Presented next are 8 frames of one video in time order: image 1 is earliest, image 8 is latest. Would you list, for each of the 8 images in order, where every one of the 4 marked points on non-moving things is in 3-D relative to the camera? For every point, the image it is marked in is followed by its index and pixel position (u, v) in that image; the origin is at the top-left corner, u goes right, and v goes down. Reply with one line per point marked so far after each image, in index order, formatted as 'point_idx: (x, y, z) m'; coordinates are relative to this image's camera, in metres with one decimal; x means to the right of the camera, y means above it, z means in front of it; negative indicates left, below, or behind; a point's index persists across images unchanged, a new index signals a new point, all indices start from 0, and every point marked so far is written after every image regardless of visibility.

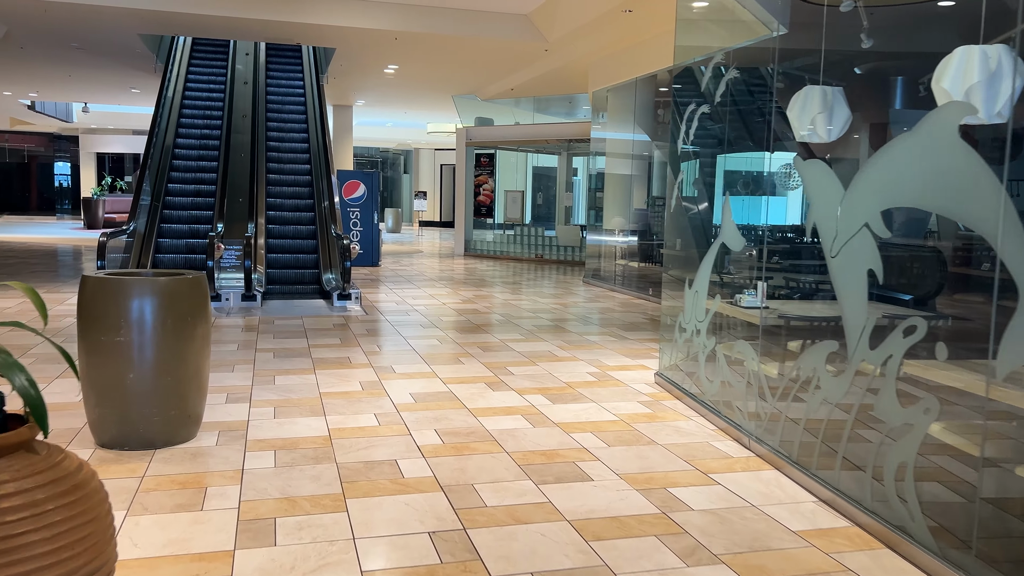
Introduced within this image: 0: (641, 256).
0: (+1.6, +0.4, +9.8) m
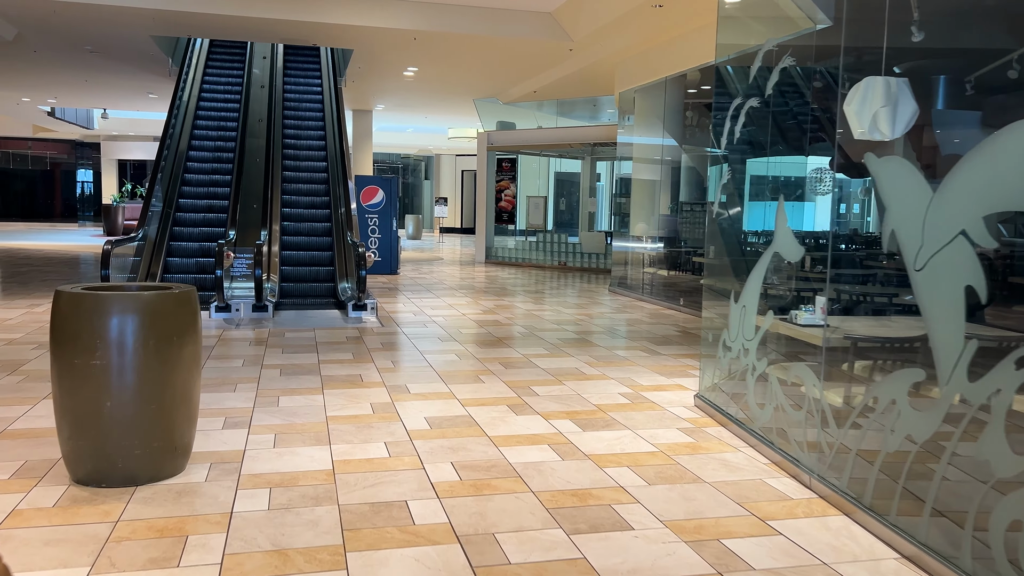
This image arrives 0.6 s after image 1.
0: (+1.9, +0.3, +9.4) m
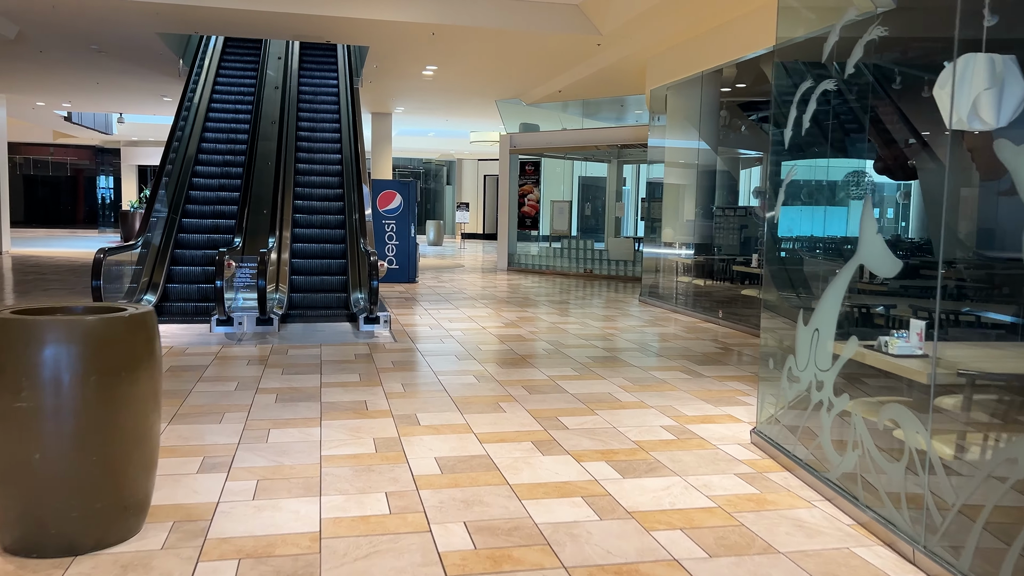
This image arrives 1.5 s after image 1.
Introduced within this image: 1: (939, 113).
0: (+2.1, +0.2, +8.8) m
1: (+1.3, +0.5, +2.3) m
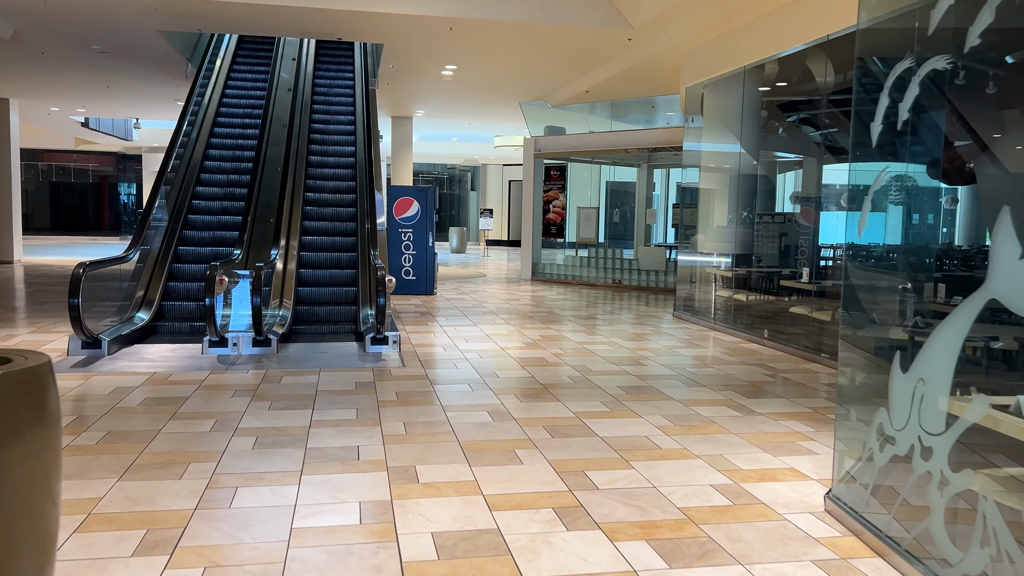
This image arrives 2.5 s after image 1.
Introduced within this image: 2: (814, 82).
0: (+2.4, 0.0, +8.0) m
1: (+1.3, +0.4, +1.6) m
2: (+2.6, +1.8, +6.9) m
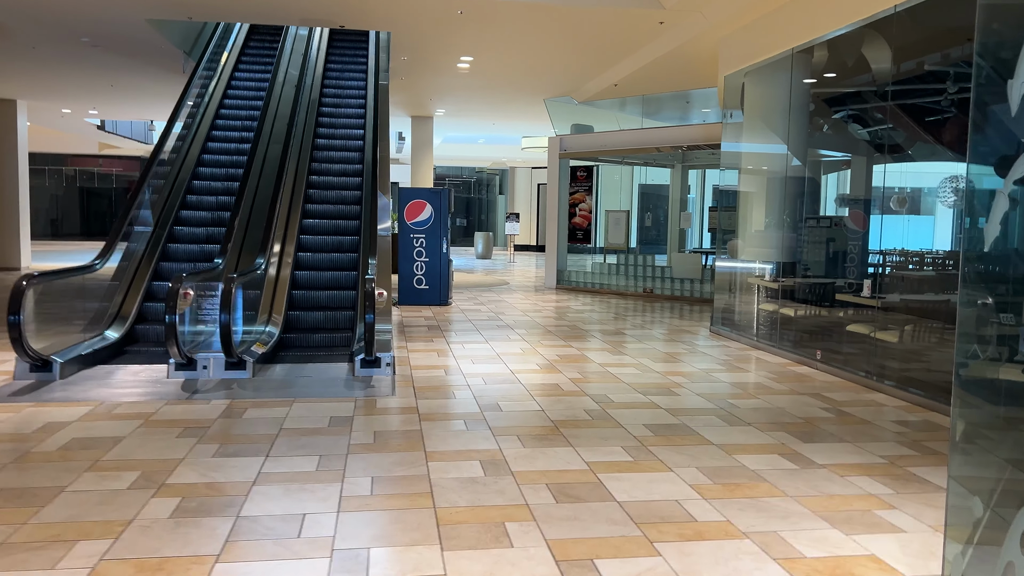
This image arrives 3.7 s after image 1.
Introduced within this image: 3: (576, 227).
0: (+2.5, -0.1, +7.1) m
1: (+1.2, +0.4, +0.8) m
2: (+2.7, +1.7, +6.0) m
3: (+1.0, +1.0, +12.6) m
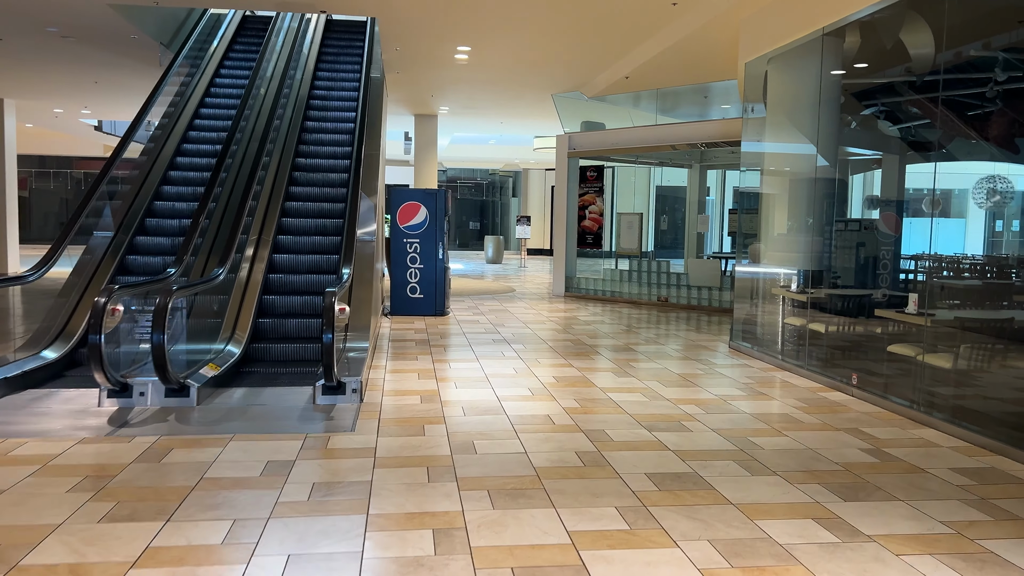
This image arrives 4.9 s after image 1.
0: (+2.5, -0.2, +6.3) m
1: (+1.0, +0.3, 0.0) m
2: (+2.7, +1.6, +5.2) m
3: (+1.1, +0.9, +11.9) m
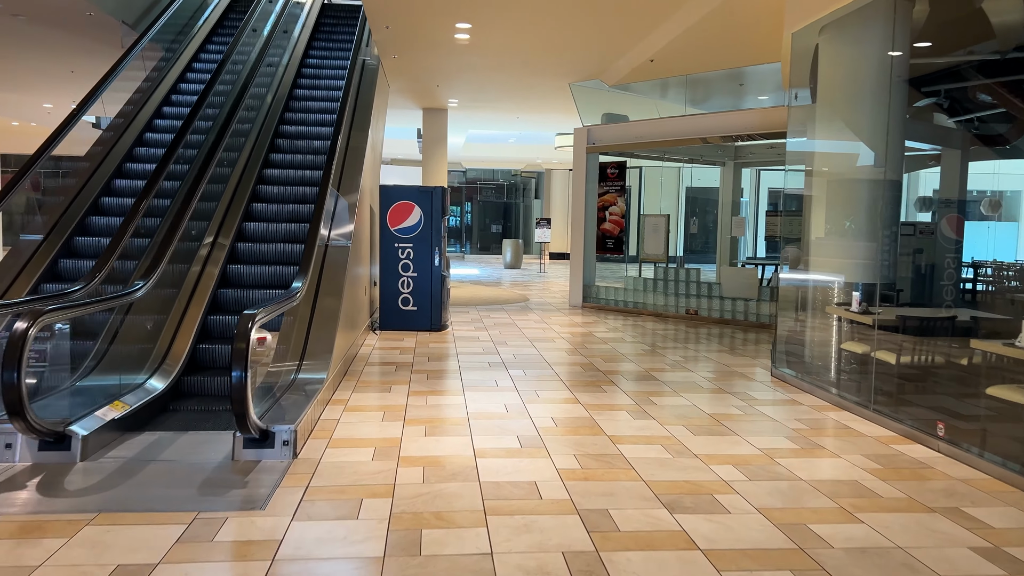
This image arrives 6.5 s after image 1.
0: (+2.5, -0.3, +5.2) m
1: (+0.8, +0.2, -1.1) m
2: (+2.6, +1.5, +4.1) m
3: (+1.3, +0.7, +10.8) m
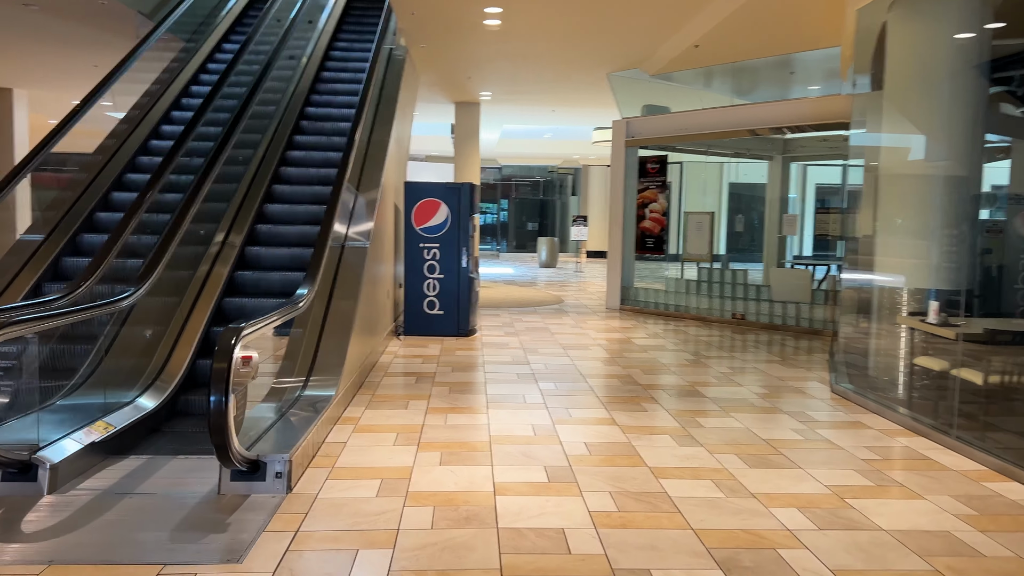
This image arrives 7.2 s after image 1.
0: (+2.6, -0.4, +4.6) m
1: (+0.6, +0.1, -1.6) m
2: (+2.7, +1.4, +3.4) m
3: (+1.8, +0.7, +10.2) m
